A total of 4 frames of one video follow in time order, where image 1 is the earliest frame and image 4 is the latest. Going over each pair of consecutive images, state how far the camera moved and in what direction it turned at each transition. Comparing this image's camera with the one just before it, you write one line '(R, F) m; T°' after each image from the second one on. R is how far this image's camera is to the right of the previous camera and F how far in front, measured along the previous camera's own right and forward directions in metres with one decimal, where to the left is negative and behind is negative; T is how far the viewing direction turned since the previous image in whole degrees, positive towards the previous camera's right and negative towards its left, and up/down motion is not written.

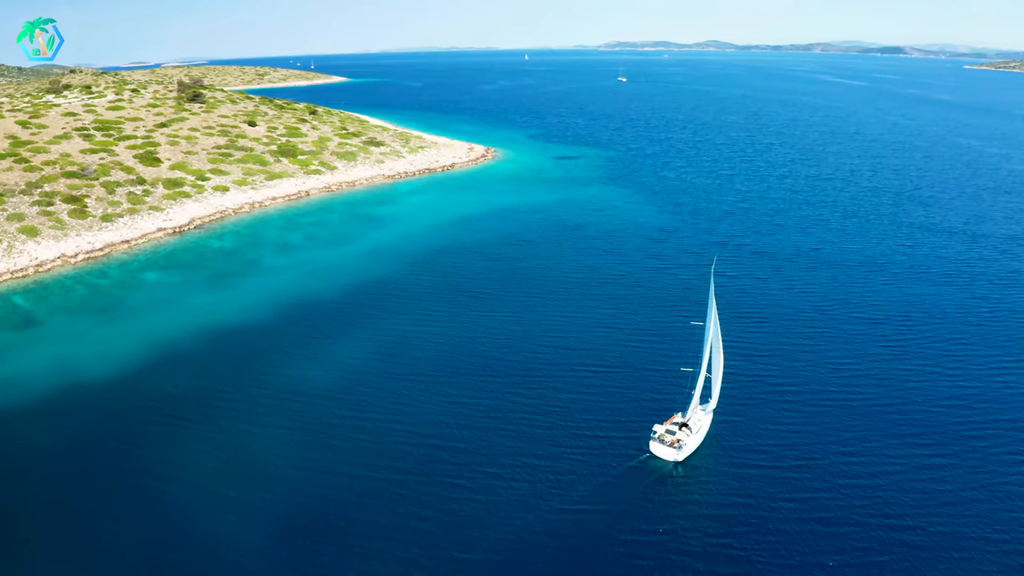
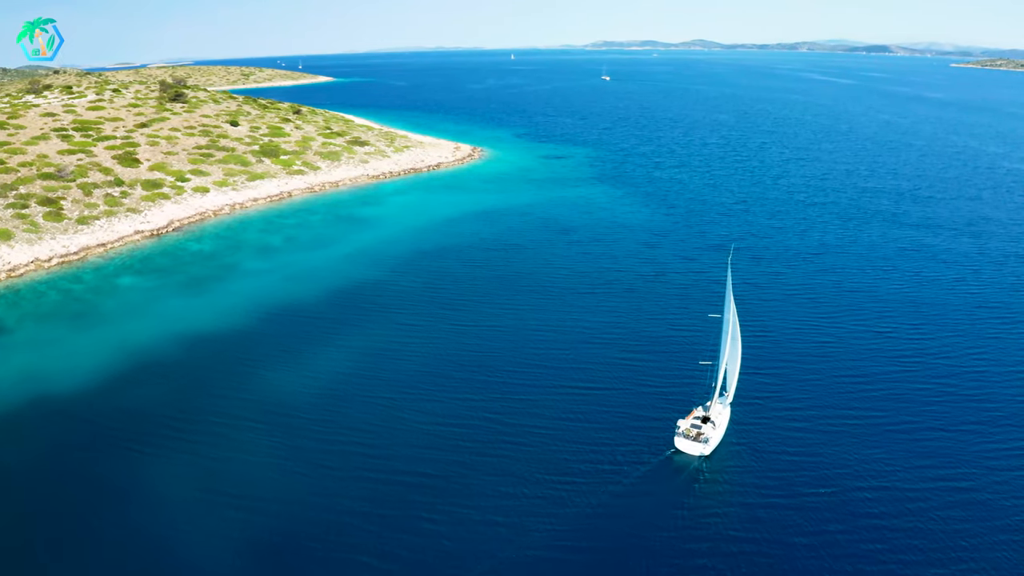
(+0.1, +2.9) m; +1°
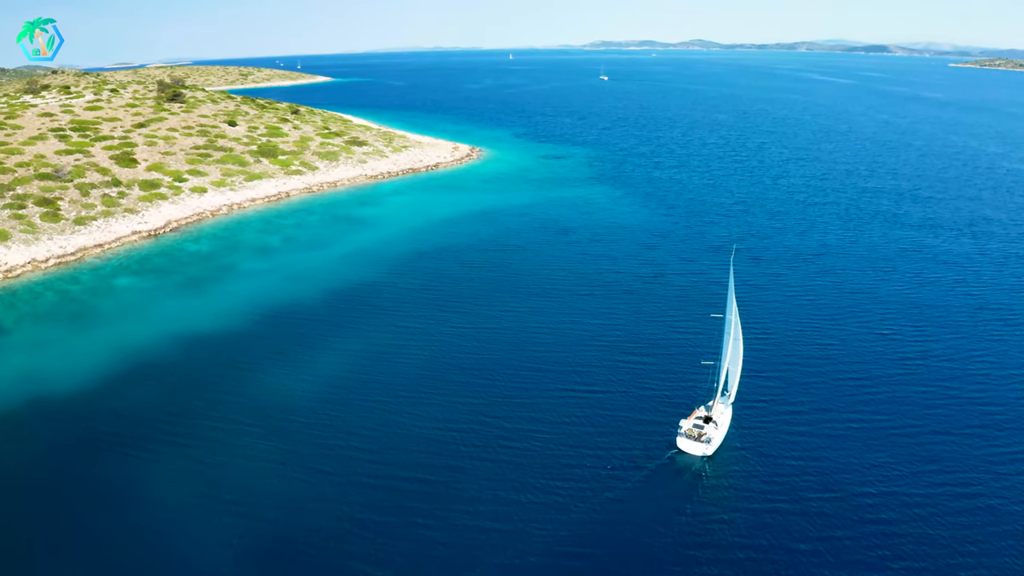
(0.0, +0.3) m; 0°
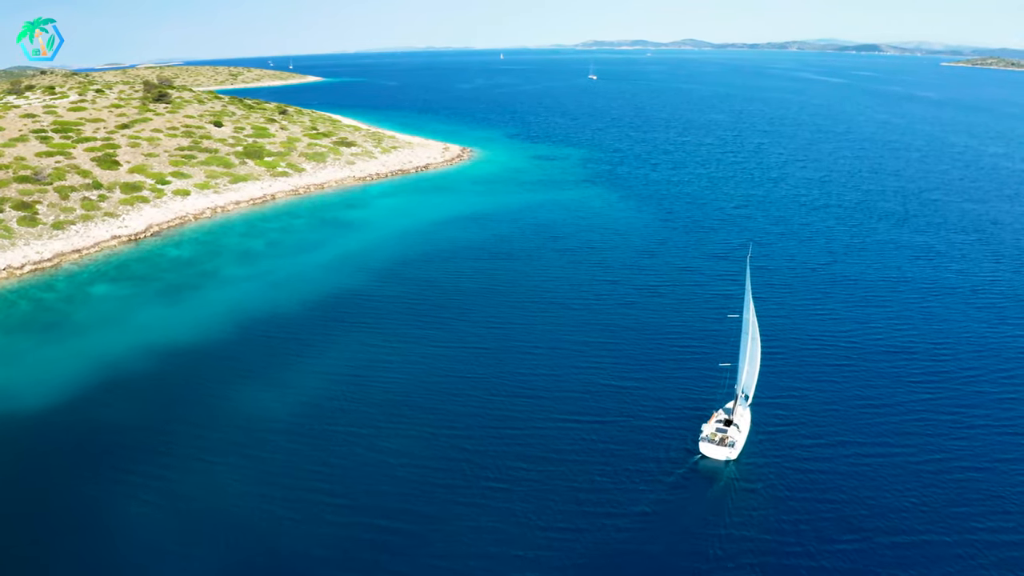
(+0.1, +3.2) m; +1°
